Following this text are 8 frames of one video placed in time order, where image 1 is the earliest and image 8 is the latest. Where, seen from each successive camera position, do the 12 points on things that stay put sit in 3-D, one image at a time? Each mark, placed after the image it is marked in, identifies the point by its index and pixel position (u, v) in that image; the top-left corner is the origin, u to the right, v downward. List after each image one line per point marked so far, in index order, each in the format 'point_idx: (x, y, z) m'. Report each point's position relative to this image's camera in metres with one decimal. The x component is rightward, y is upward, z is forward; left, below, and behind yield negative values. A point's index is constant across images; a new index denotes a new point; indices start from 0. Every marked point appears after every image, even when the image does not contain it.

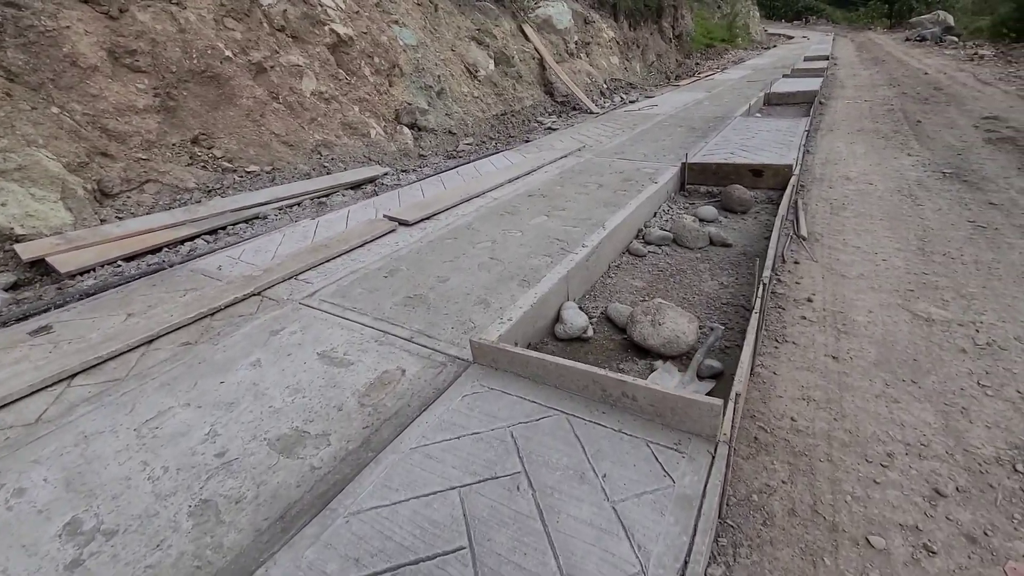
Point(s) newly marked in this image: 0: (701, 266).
0: (+1.2, +0.1, +3.1) m
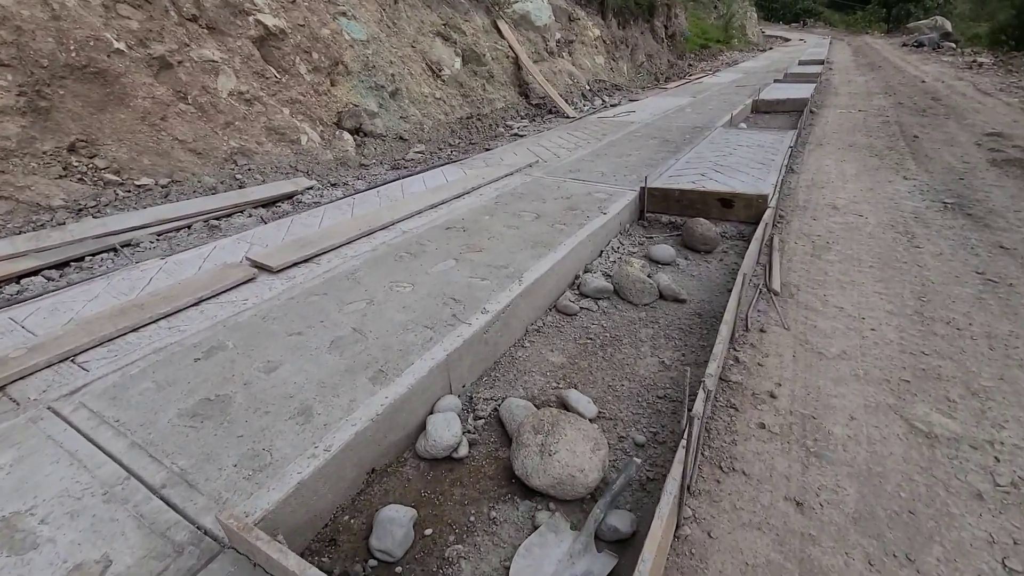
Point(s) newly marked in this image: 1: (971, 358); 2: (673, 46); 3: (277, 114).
0: (+0.7, -0.2, +2.5) m
1: (+2.1, -0.3, +2.2) m
2: (+6.3, +9.4, +19.1) m
3: (-2.5, +1.9, +5.2) m
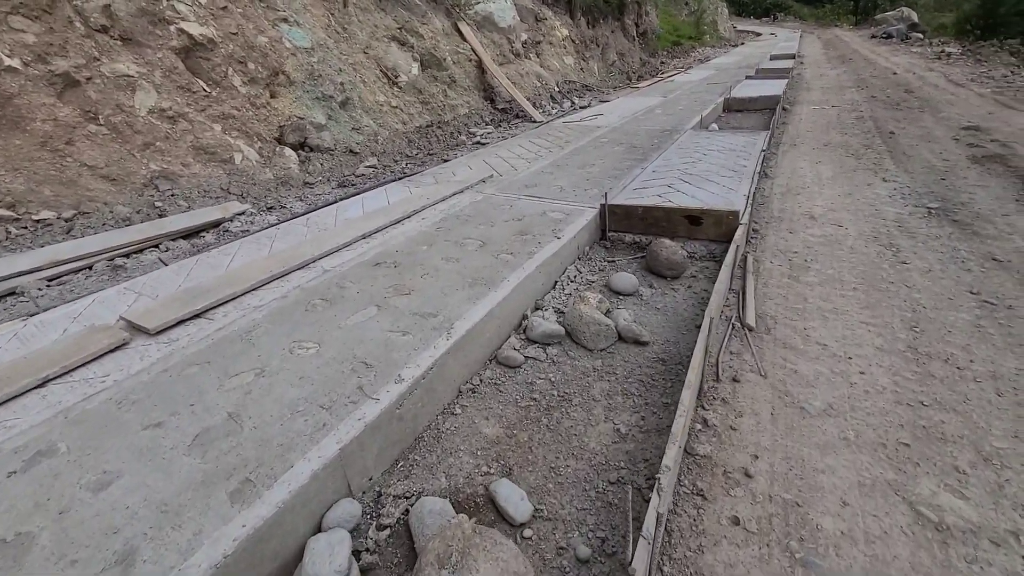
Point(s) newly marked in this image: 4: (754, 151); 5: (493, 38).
0: (+0.4, -0.4, +2.1) m
1: (+1.8, -0.5, +1.9) m
2: (+5.1, +9.4, +18.8) m
3: (-3.0, +1.5, +4.8) m
4: (+2.5, +1.4, +5.0) m
5: (-0.4, +5.3, +10.4) m
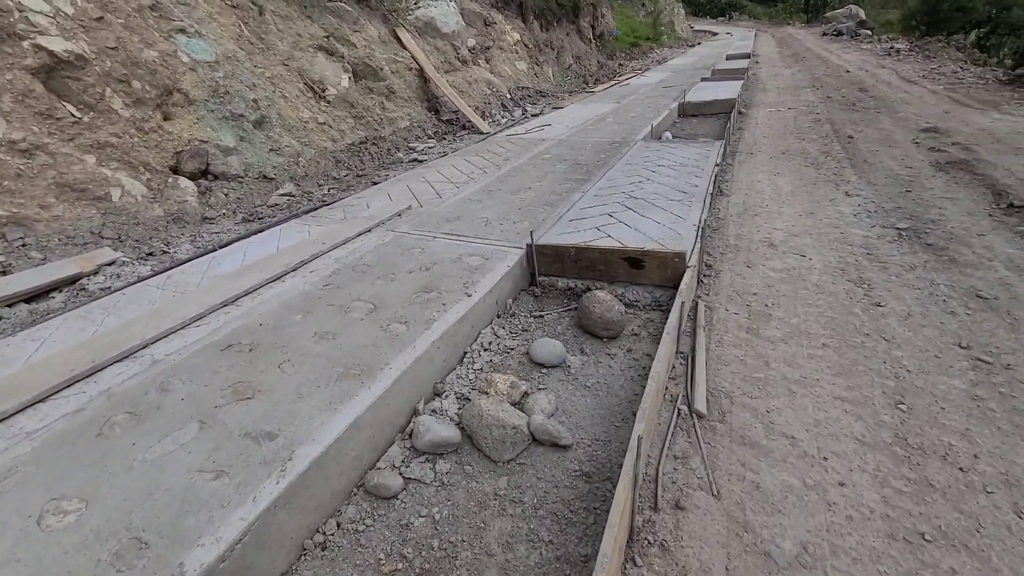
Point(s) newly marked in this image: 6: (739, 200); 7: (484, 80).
0: (-0.1, -0.8, +1.5) m
1: (+1.4, -0.7, +1.4) m
2: (+3.4, +9.2, +18.6) m
3: (-3.6, +1.0, +4.1) m
4: (+1.8, +1.1, +4.5) m
5: (-1.5, +4.9, +9.8) m
6: (+1.9, +0.7, +4.2) m
7: (-0.6, +4.4, +10.5) m
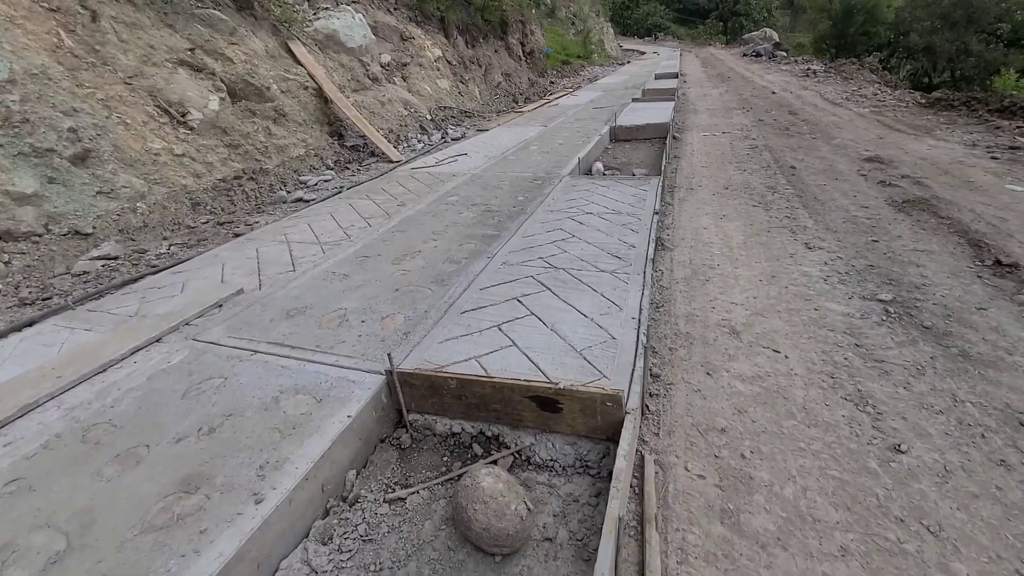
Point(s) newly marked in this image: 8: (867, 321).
0: (-0.4, -1.3, +0.5) m
1: (+1.0, -1.2, +0.5) m
2: (+0.7, +8.3, +18.0) m
3: (-4.3, +0.3, +2.6) m
4: (+1.0, +0.6, +3.7) m
5: (-3.0, +4.0, +8.7) m
6: (+1.2, +0.2, +3.4) m
7: (-2.2, +3.6, +9.5) m
8: (+1.8, -0.2, +2.5) m
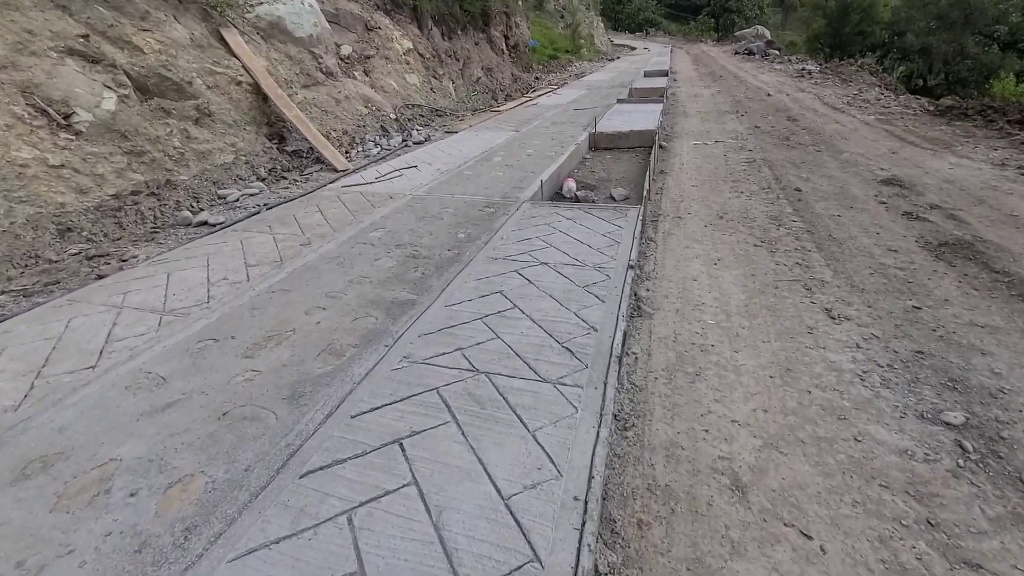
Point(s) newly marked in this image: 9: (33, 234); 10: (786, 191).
0: (-0.8, -1.8, -0.4) m
1: (+0.6, -1.7, -0.4) m
2: (+0.1, +8.0, +17.0) m
3: (-4.7, -0.1, +1.6) m
4: (+0.6, +0.1, +2.8) m
5: (-3.5, +3.7, +7.7) m
6: (+0.8, -0.2, +2.5) m
7: (-2.7, +3.3, +8.5) m
8: (+1.5, -0.6, +1.7) m
9: (-3.7, +0.4, +3.8) m
10: (+2.6, +0.9, +4.7) m
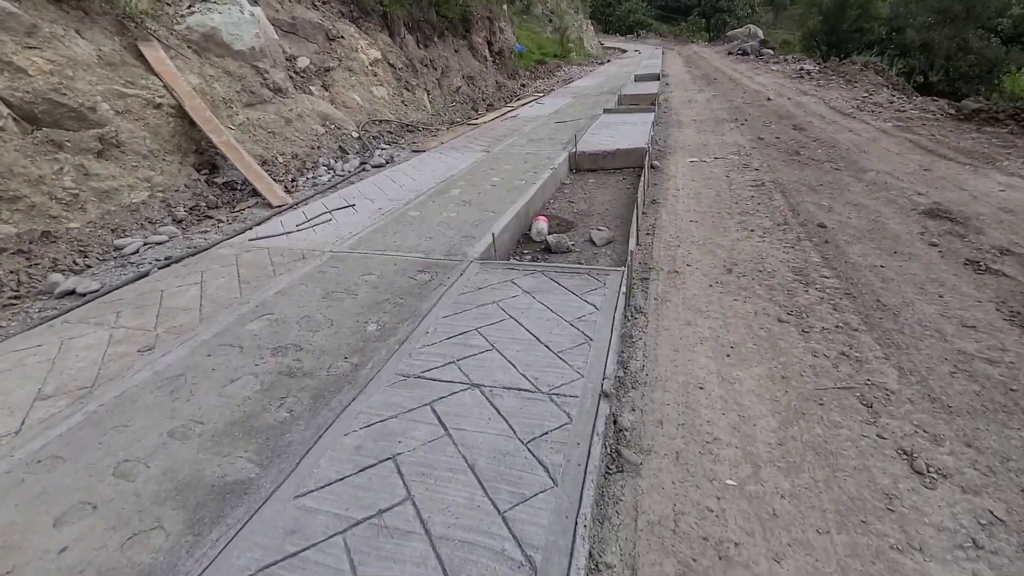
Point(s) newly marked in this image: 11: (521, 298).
0: (-1.0, -2.3, -1.4) m
1: (+0.4, -2.2, -1.3) m
2: (-0.5, +7.4, +16.2) m
3: (-5.0, -0.8, +0.7) m
4: (+0.3, -0.4, +1.9) m
5: (-3.9, +3.0, +6.7) m
6: (+0.5, -0.7, +1.6) m
7: (-3.1, +2.7, +7.6) m
8: (+1.2, -1.1, +0.7) m
9: (-4.1, -0.2, +2.9) m
10: (+2.3, +0.5, +3.8) m
11: (0.0, 0.0, +2.5) m
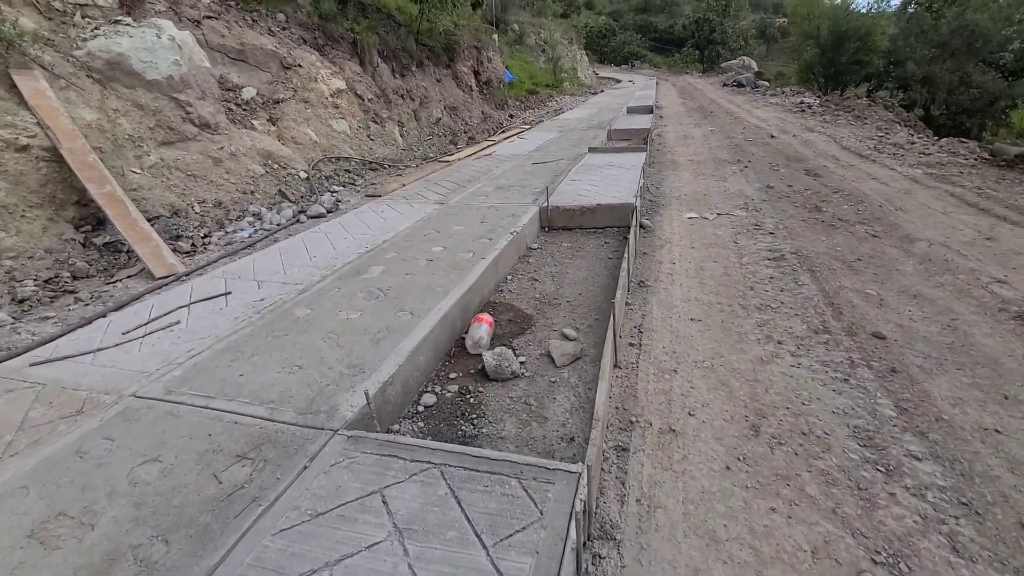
0: (-1.4, -2.7, -2.7) m
1: (0.0, -2.6, -2.6) m
2: (-0.9, +6.0, +15.3) m
3: (-5.4, -1.3, -0.6) m
4: (-0.1, -1.0, +0.7) m
5: (-4.3, +2.2, +5.7) m
6: (+0.1, -1.4, +0.4) m
7: (-3.5, +1.8, +6.5) m
8: (+0.8, -1.7, -0.5) m
9: (-4.5, -0.9, +1.7) m
10: (+1.9, -0.3, +2.6) m
11: (-0.4, -0.7, +1.4) m
